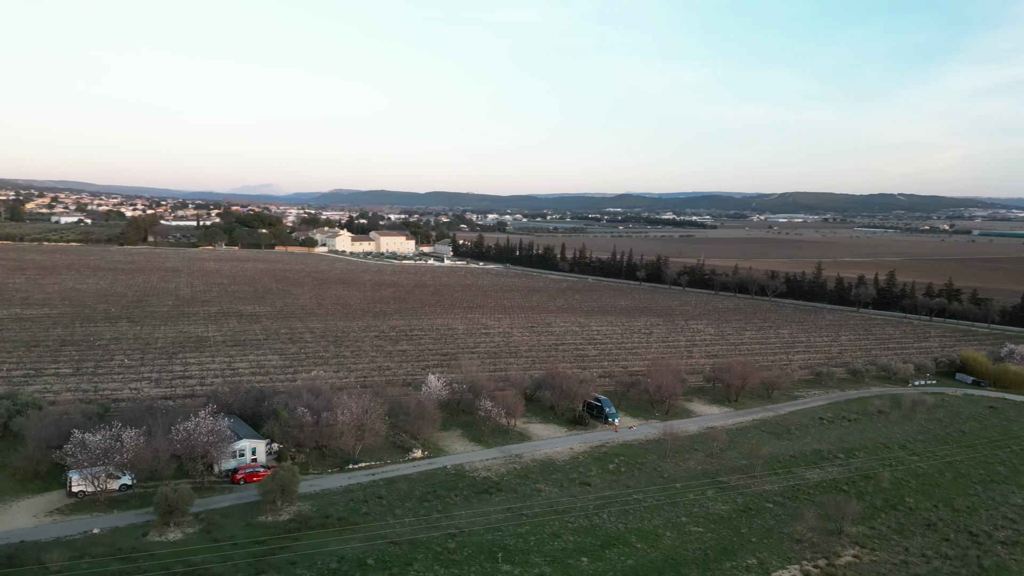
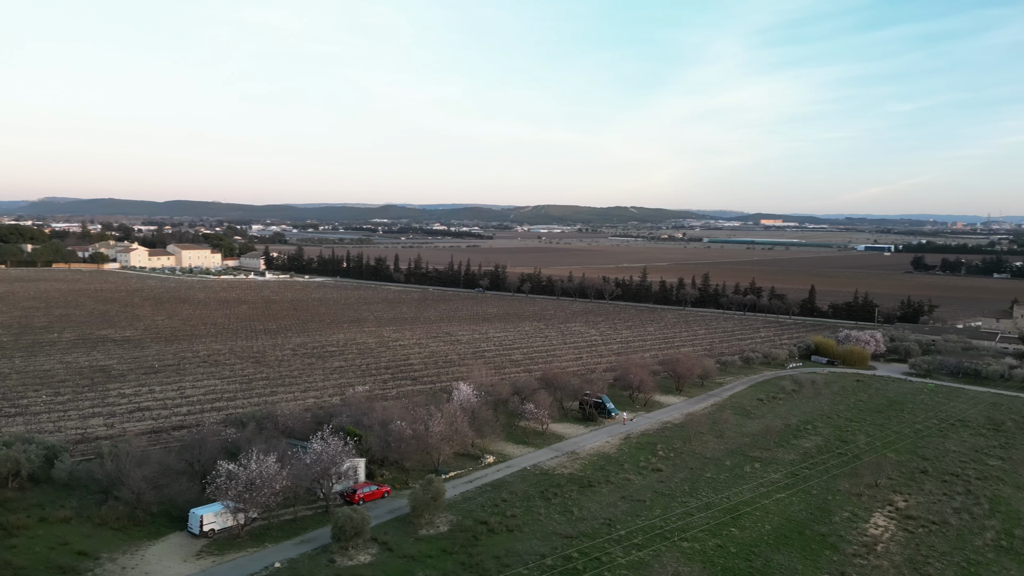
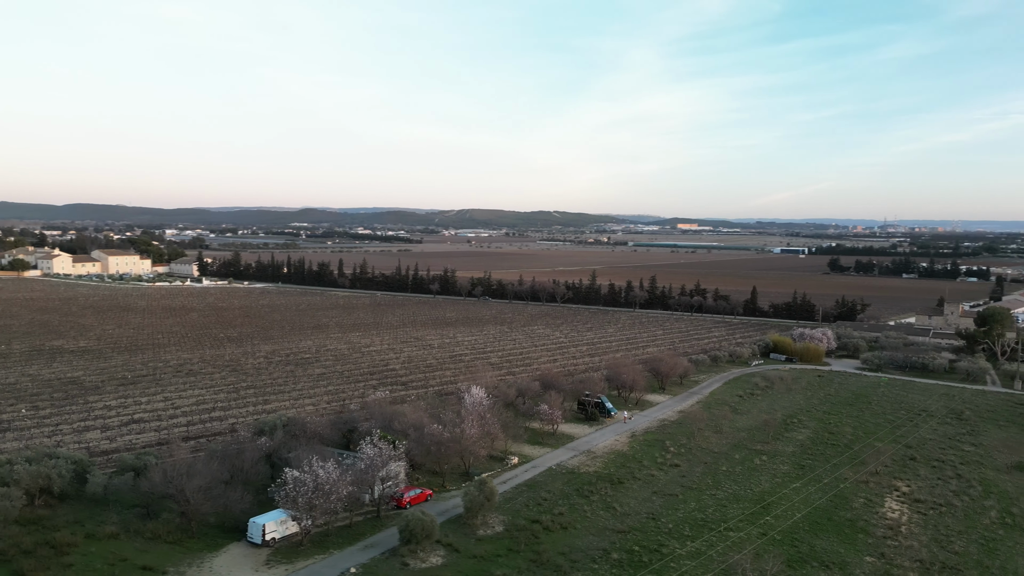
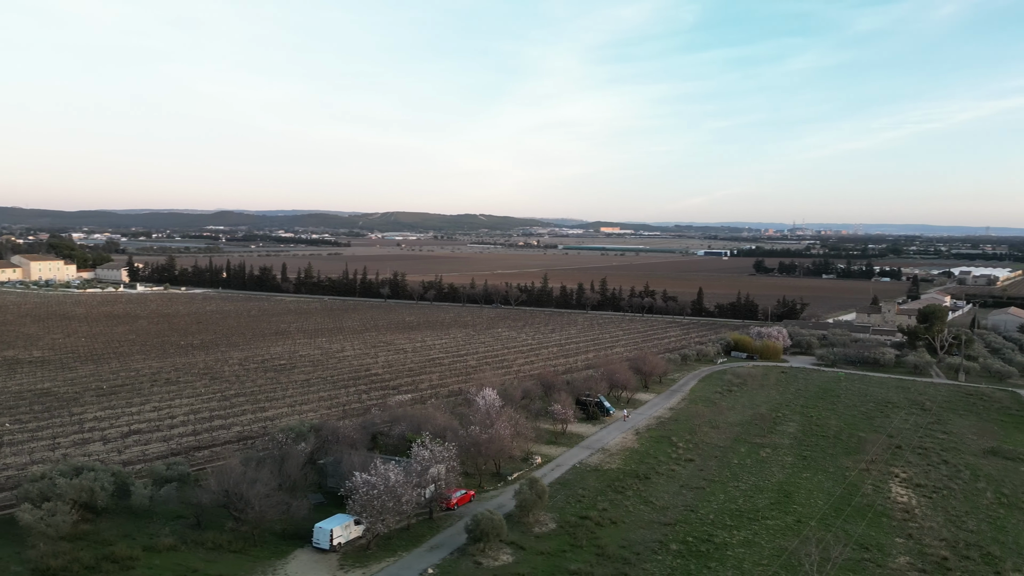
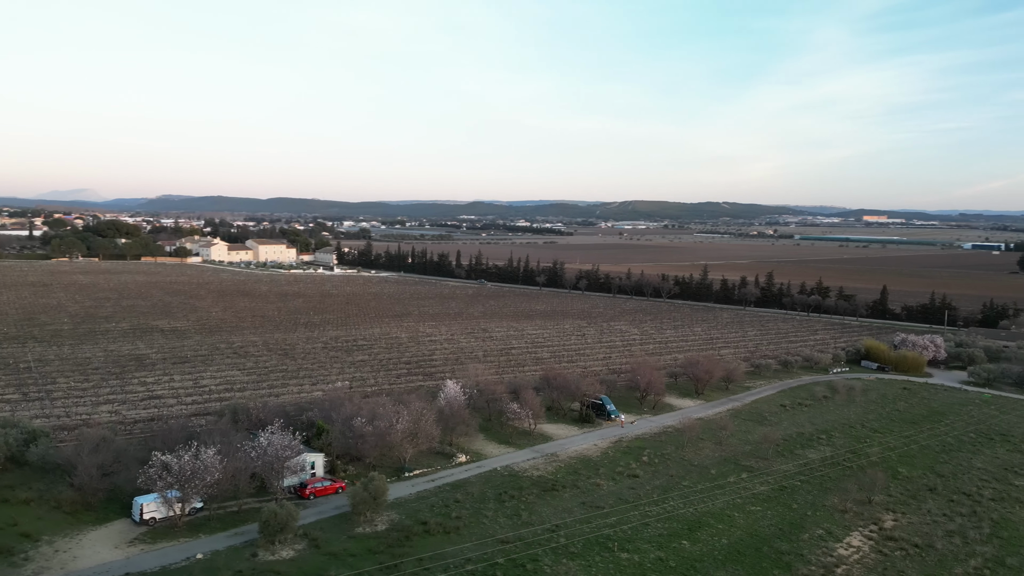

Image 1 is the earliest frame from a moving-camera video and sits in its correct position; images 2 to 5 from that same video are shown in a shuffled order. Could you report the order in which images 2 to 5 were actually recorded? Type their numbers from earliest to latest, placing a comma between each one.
5, 2, 3, 4
